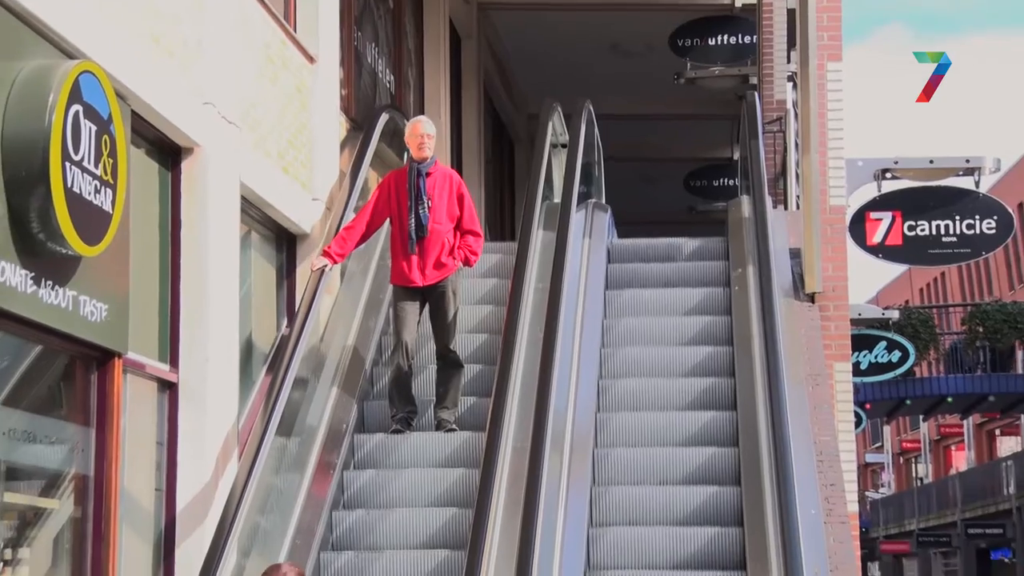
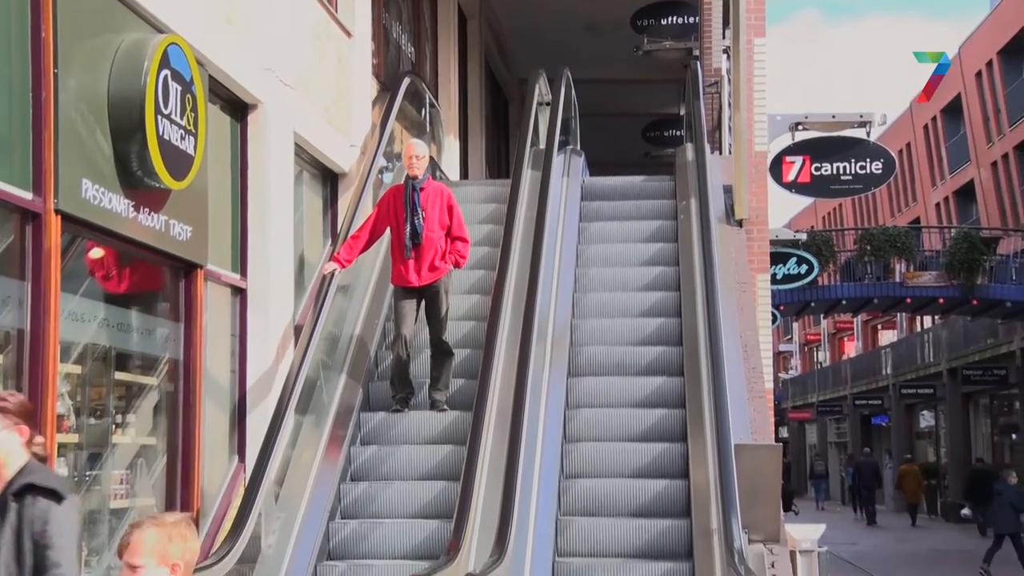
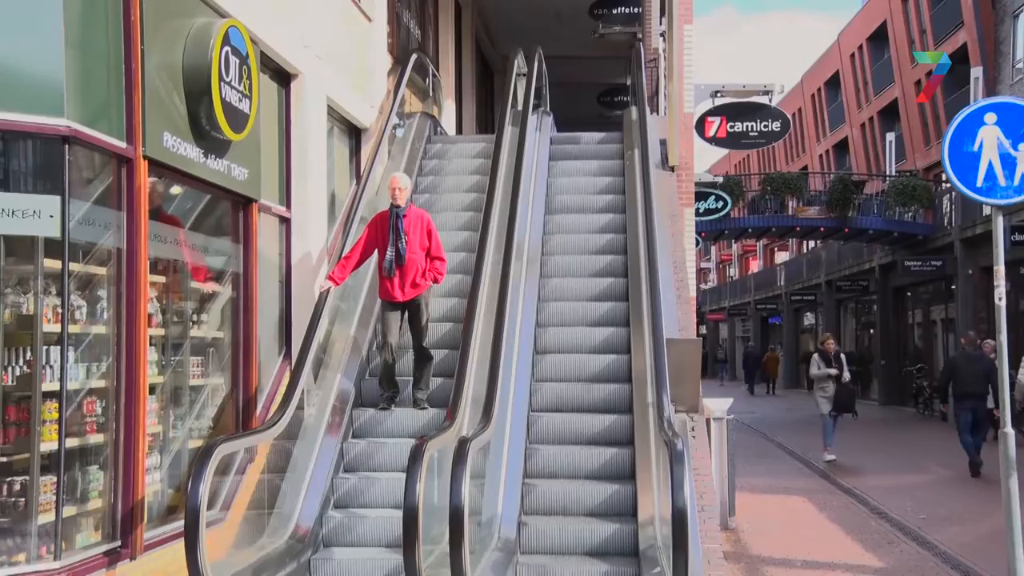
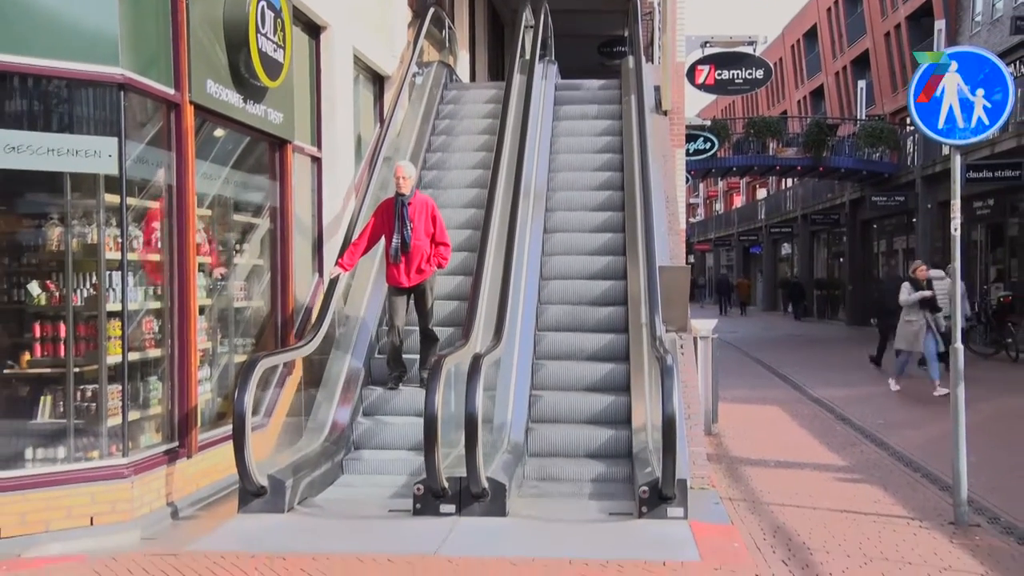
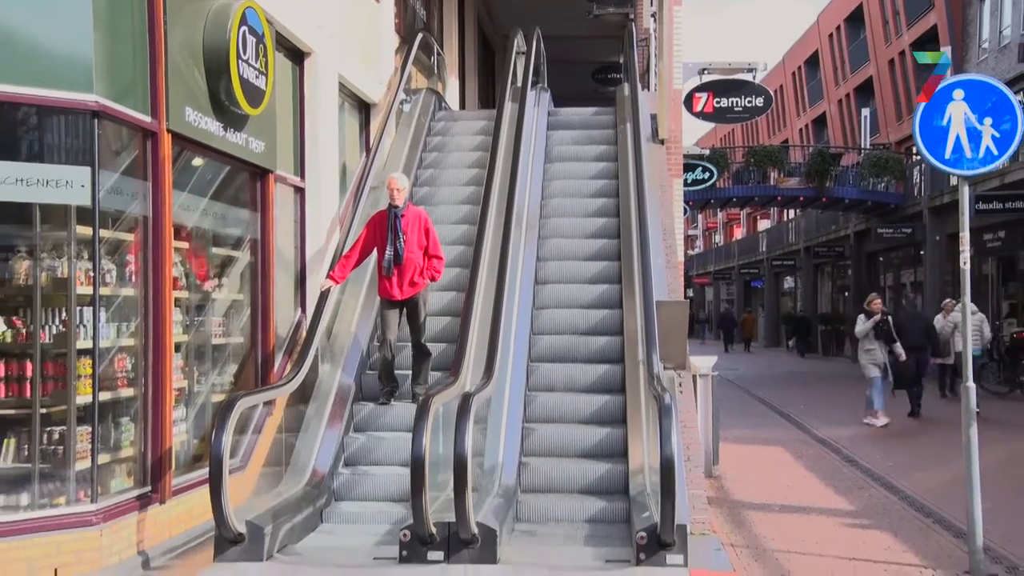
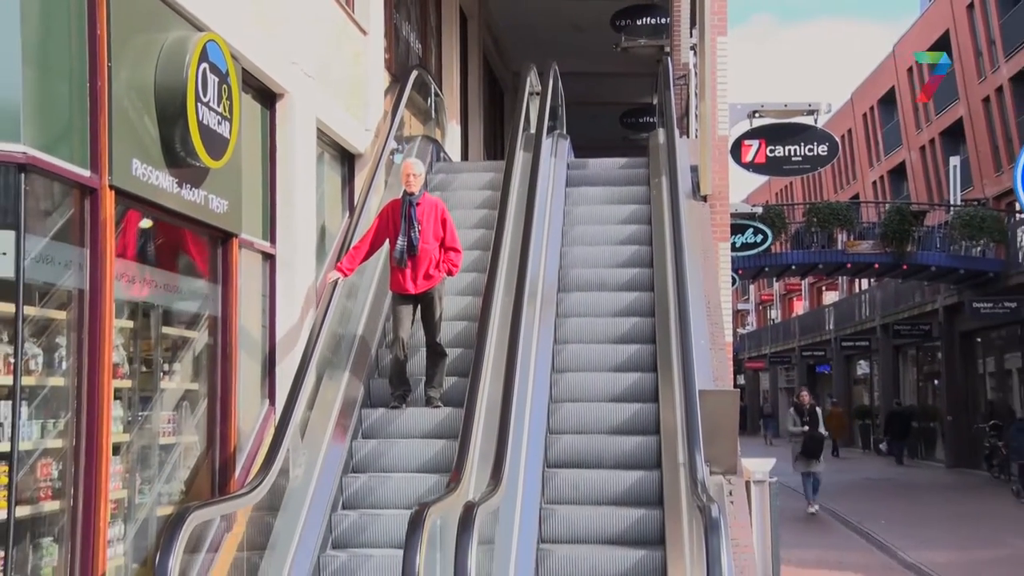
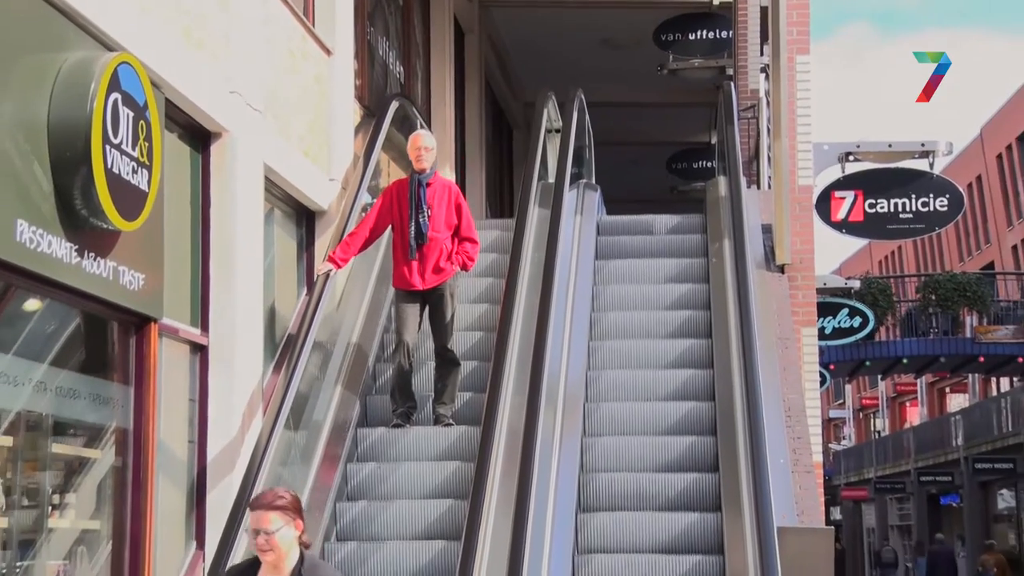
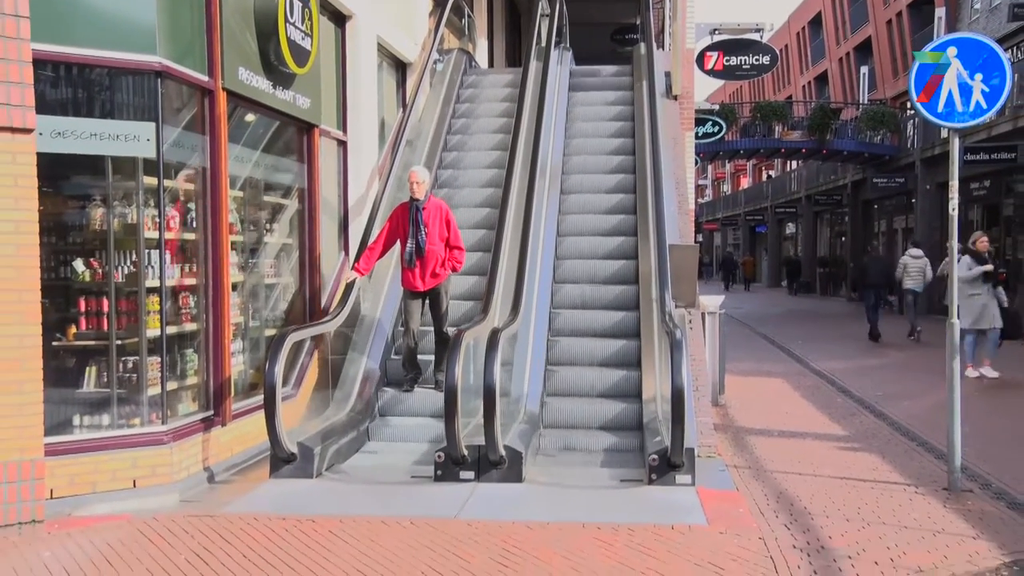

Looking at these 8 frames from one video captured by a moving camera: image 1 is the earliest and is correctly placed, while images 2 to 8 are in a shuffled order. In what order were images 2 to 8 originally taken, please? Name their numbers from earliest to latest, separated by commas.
7, 2, 6, 3, 5, 4, 8
